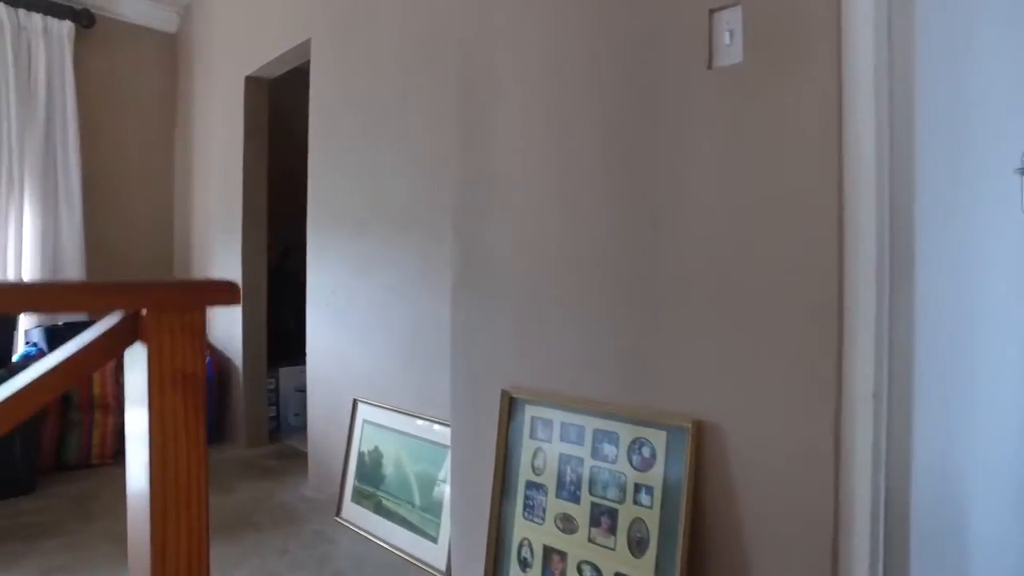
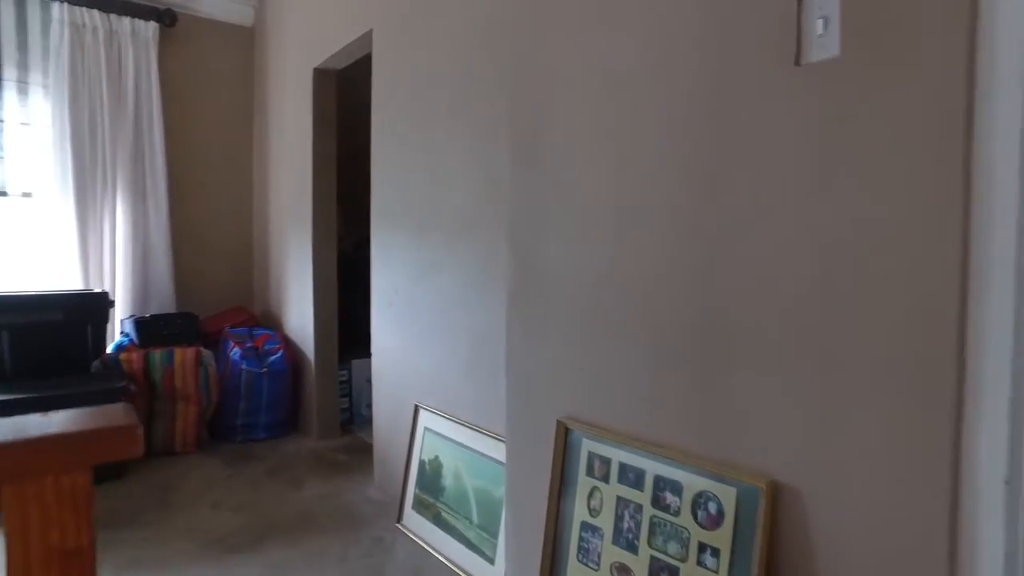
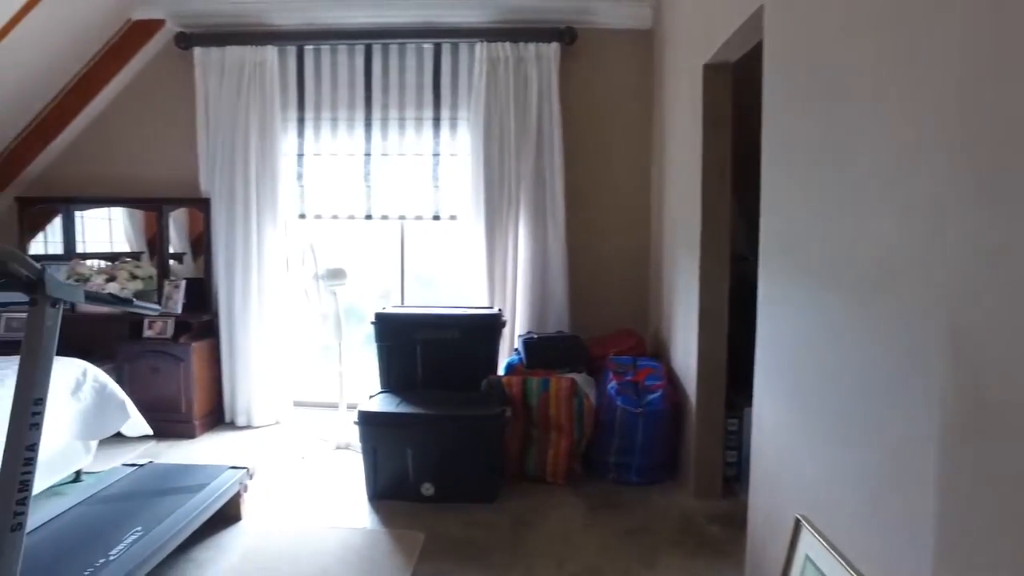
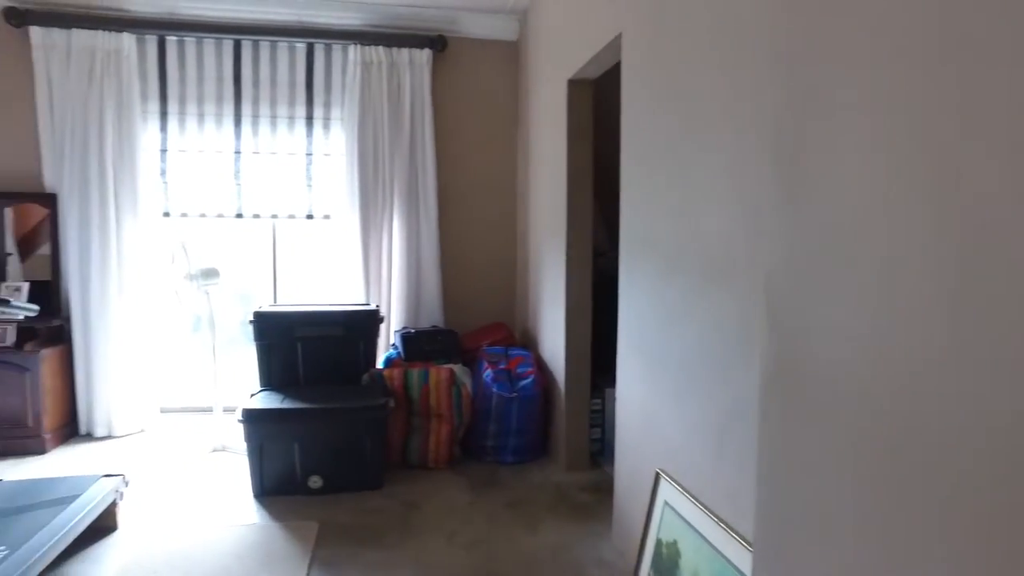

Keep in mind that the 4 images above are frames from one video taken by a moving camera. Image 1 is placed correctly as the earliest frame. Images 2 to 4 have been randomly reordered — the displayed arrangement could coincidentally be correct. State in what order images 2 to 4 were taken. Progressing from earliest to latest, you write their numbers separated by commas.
2, 4, 3
